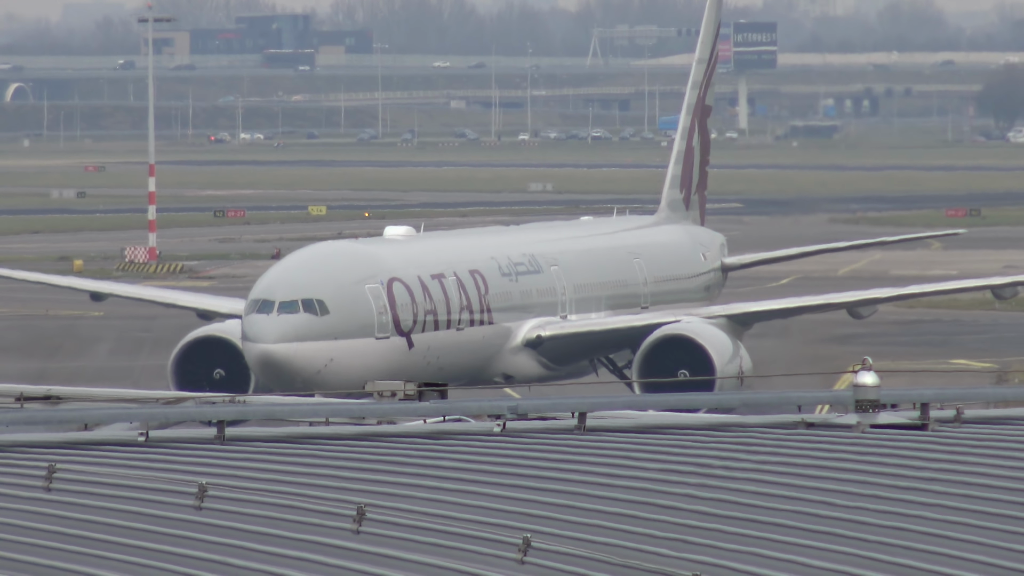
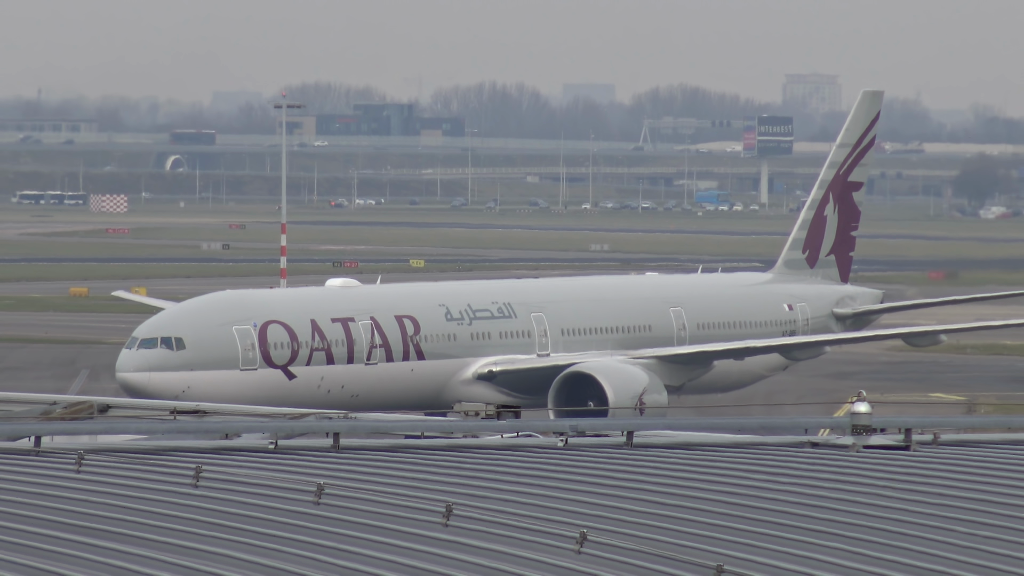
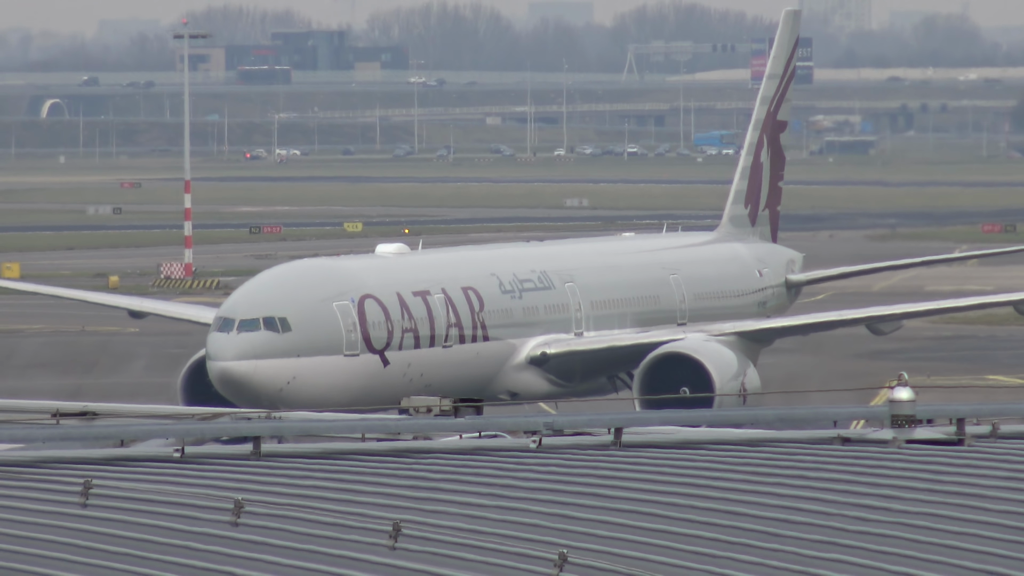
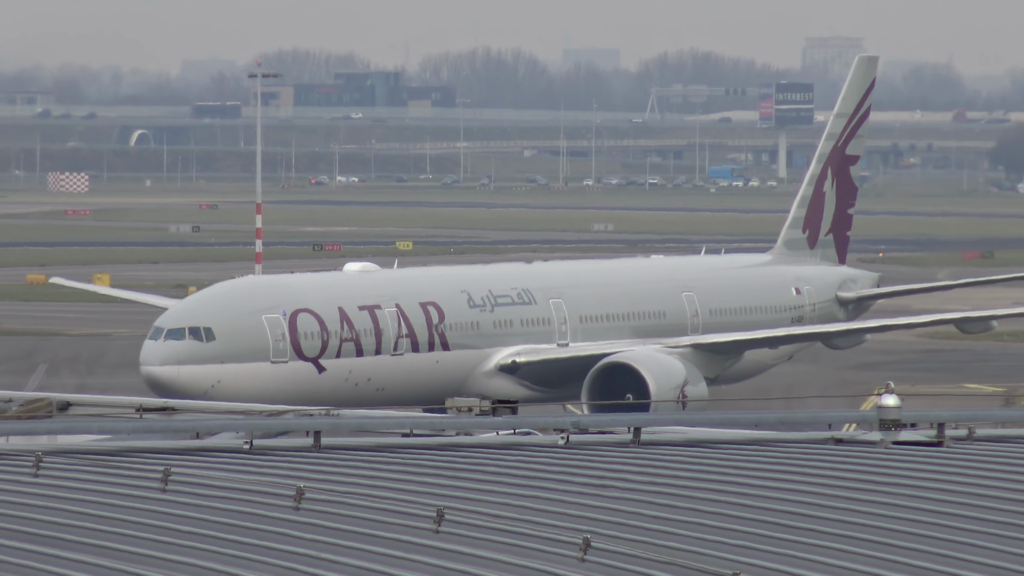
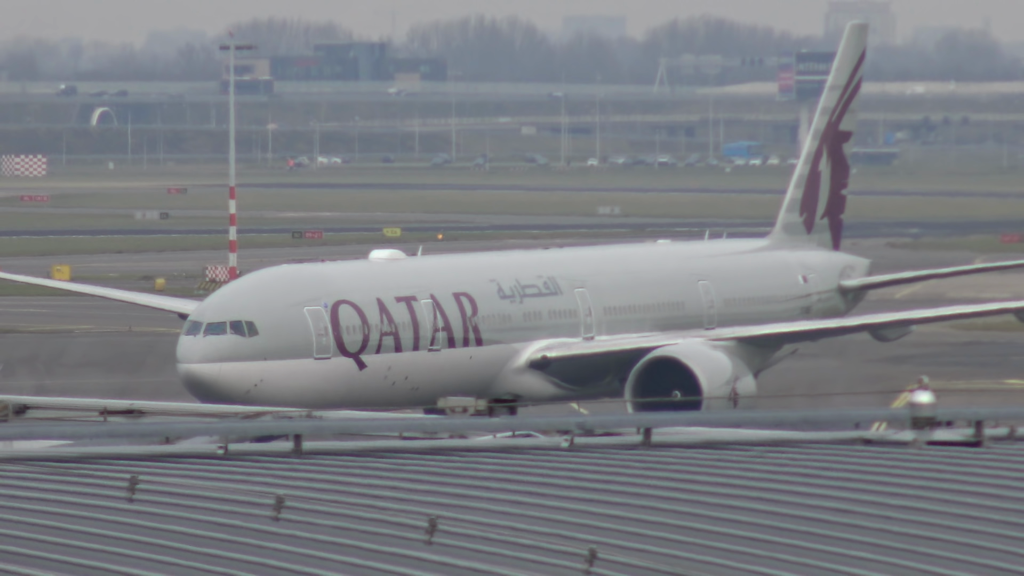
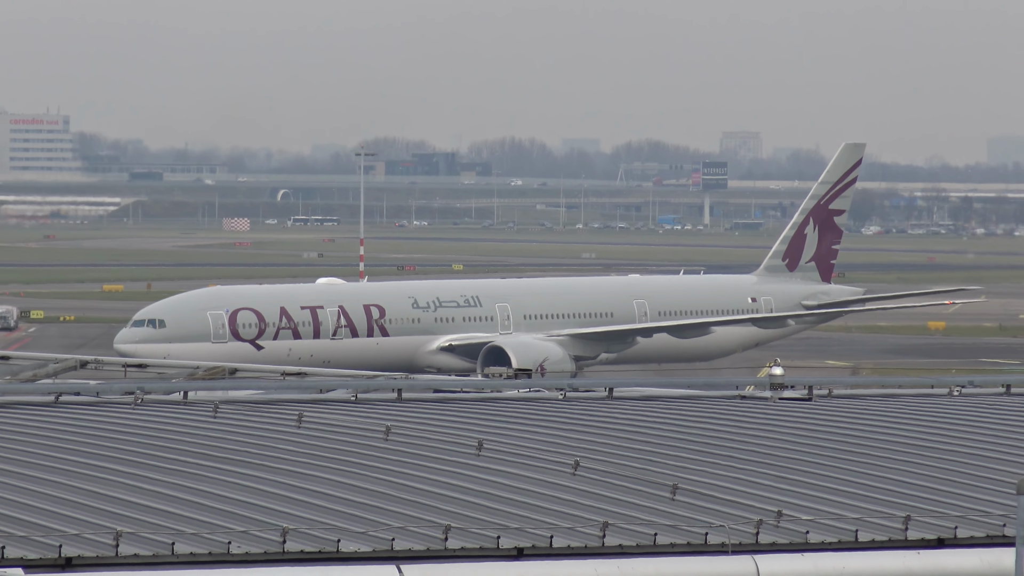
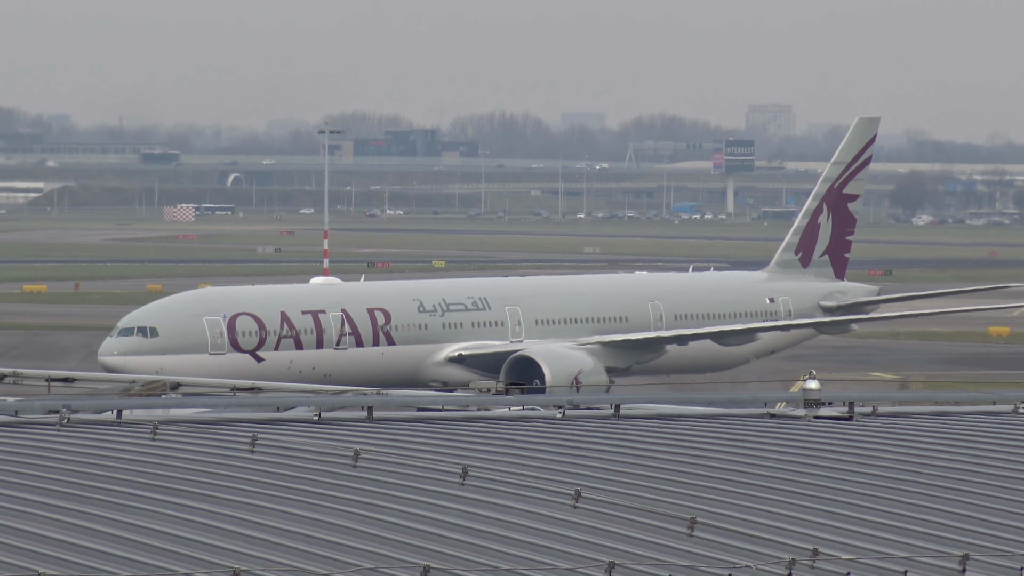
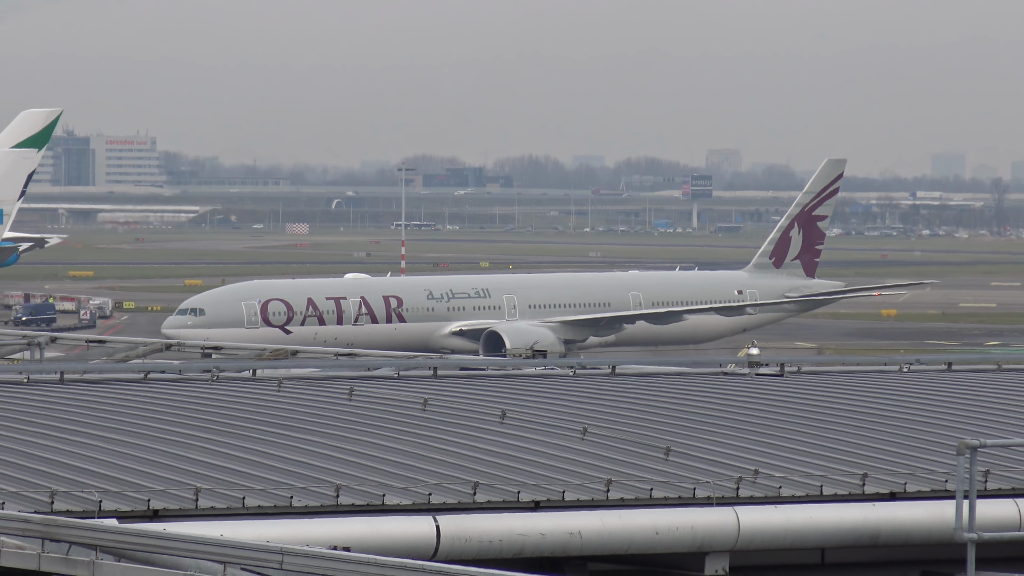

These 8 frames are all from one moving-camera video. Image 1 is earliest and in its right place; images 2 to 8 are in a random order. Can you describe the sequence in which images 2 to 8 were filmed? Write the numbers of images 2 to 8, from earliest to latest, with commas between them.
3, 5, 4, 2, 7, 6, 8
